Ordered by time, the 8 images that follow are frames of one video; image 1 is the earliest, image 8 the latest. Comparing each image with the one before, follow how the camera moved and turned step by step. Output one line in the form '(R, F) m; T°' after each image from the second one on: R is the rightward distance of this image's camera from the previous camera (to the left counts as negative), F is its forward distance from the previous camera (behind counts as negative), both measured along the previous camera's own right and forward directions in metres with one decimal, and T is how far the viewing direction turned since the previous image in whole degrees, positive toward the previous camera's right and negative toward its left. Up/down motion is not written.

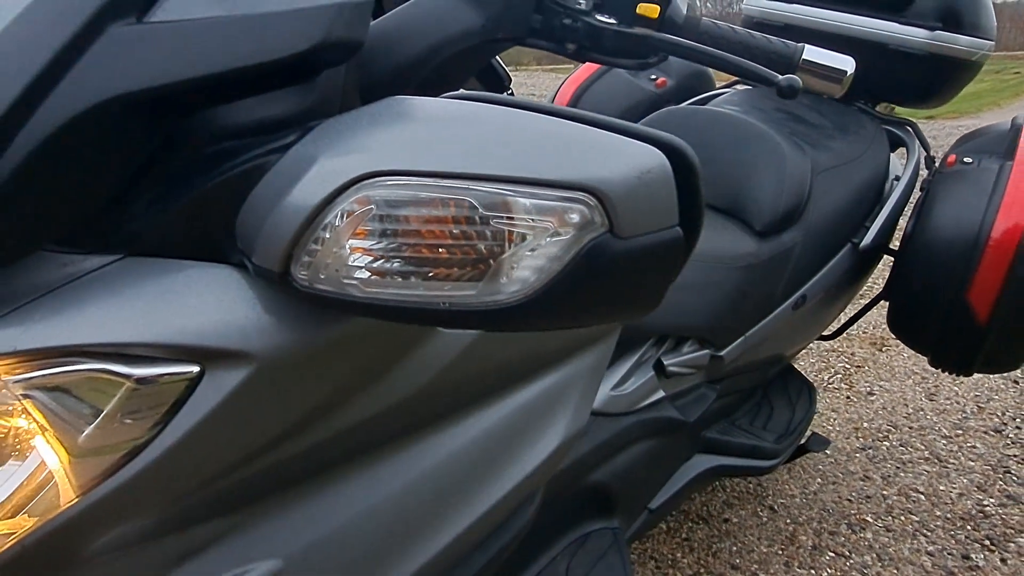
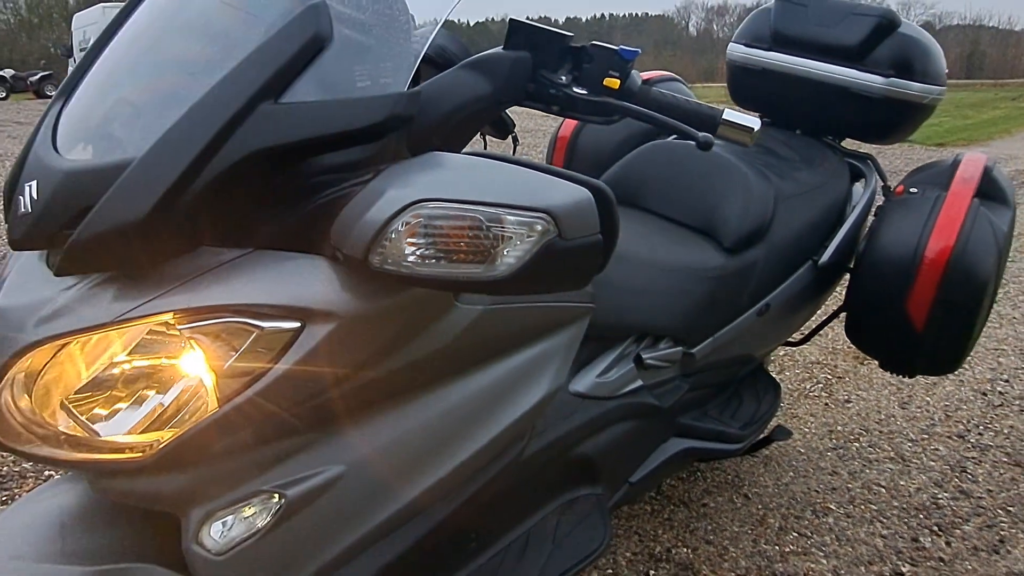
(0.0, -0.3) m; -1°
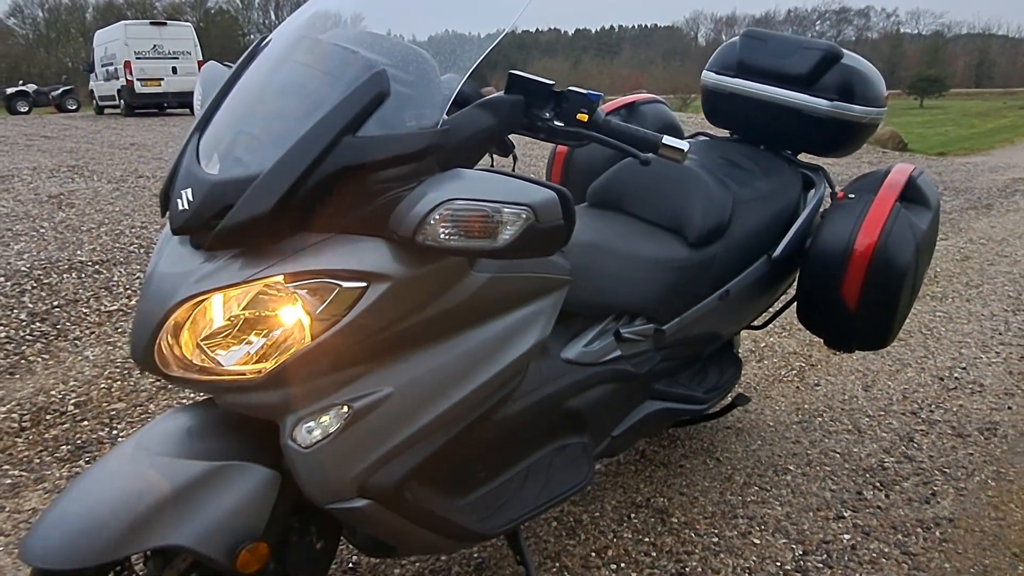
(0.0, -0.4) m; -1°
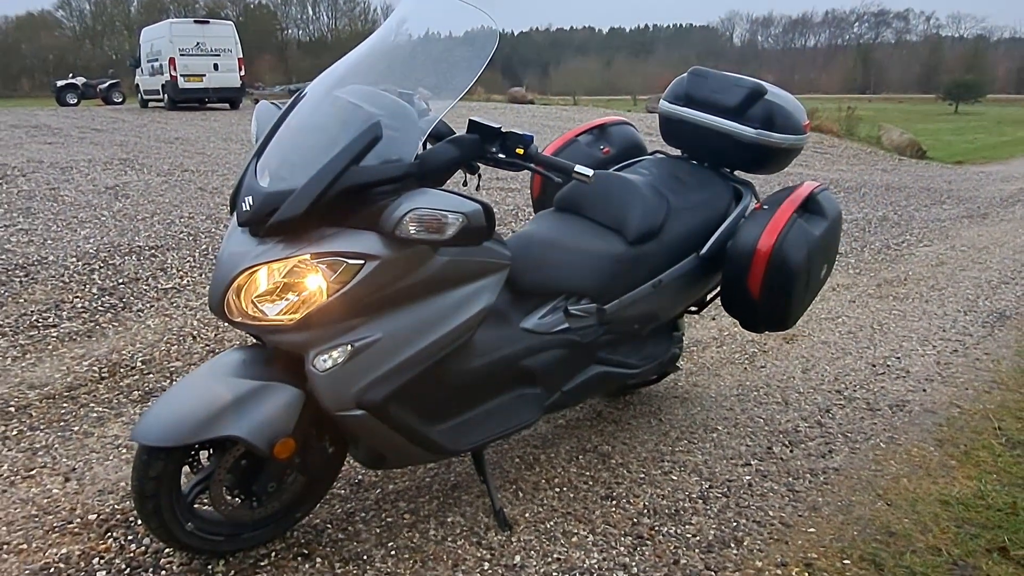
(+0.2, -0.6) m; -2°
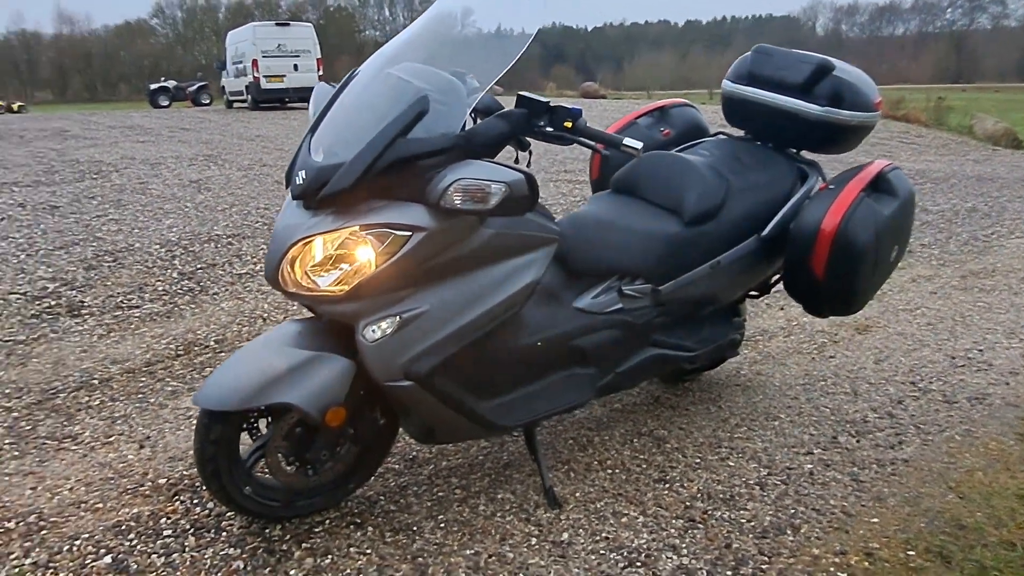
(+0.1, 0.0) m; -6°
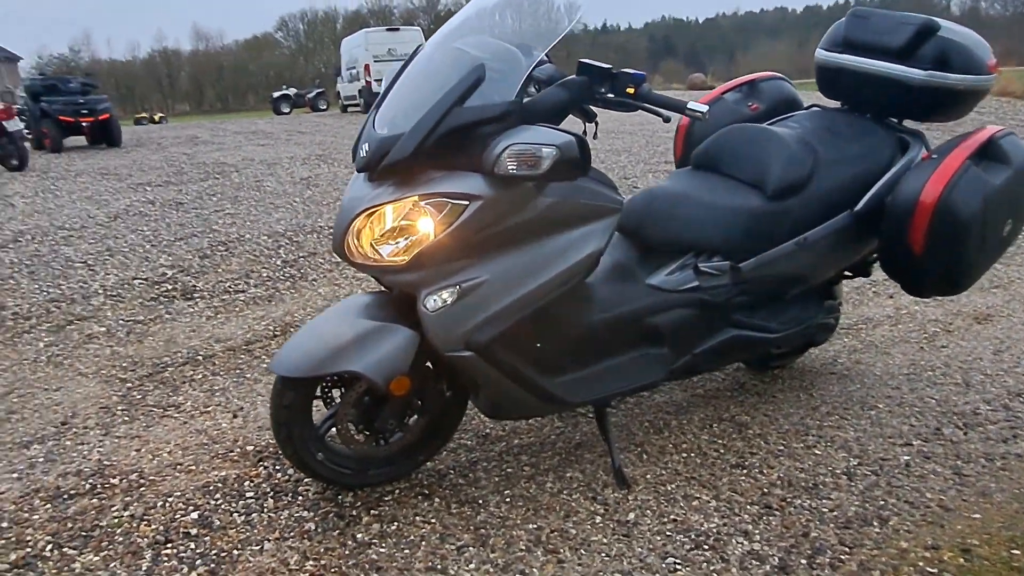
(+0.1, 0.0) m; -8°
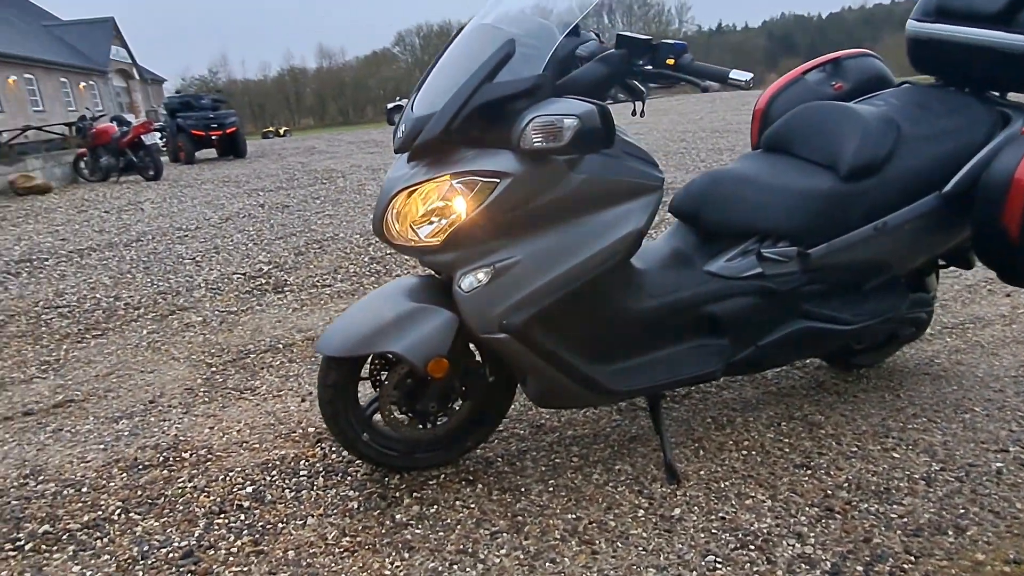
(+0.2, +0.1) m; -9°
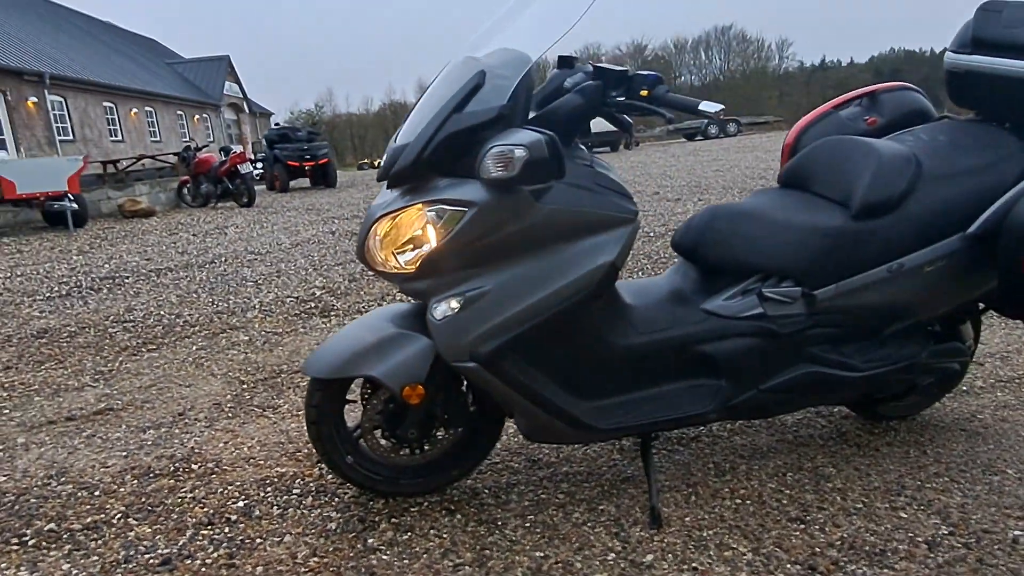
(+0.3, 0.0) m; -7°
